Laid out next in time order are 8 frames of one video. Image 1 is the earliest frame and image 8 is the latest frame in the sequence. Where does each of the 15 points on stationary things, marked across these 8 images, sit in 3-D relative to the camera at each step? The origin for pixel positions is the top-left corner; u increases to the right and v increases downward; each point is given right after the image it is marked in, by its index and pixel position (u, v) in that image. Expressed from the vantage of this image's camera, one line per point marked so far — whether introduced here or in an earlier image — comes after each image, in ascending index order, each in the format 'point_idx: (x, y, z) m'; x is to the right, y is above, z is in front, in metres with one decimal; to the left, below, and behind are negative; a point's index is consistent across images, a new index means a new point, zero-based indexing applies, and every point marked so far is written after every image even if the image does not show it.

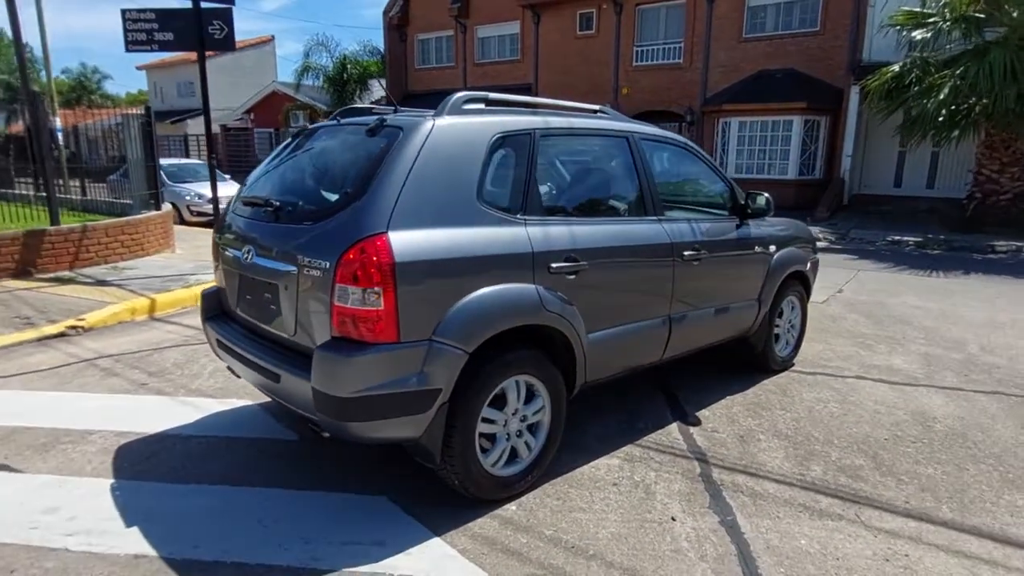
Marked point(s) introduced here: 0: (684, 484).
0: (+0.9, -1.0, +3.3) m
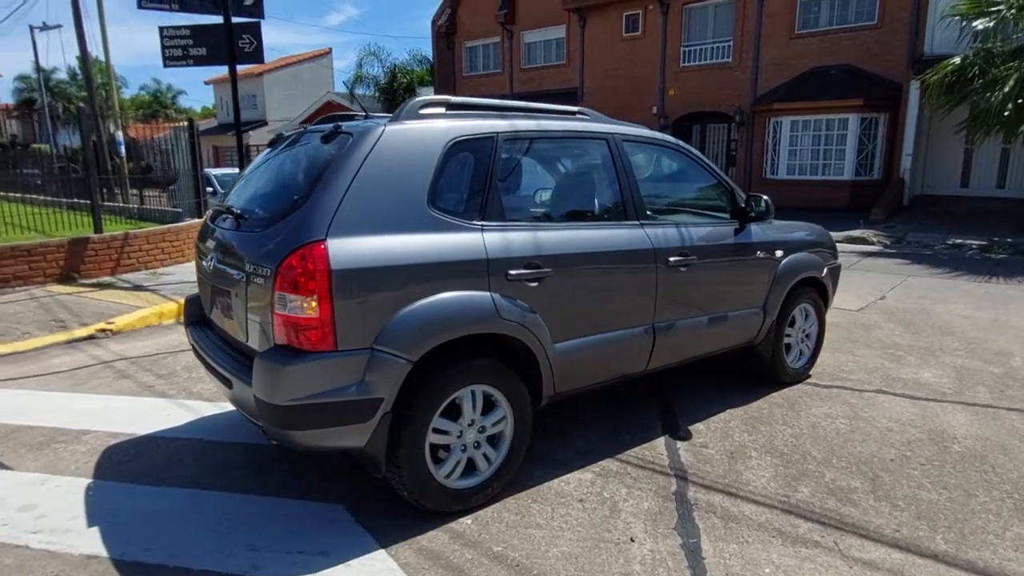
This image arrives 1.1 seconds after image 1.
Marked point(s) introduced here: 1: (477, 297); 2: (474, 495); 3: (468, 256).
0: (+0.7, -1.1, +3.2) m
1: (-0.2, 0.0, +2.9) m
2: (-0.2, -1.0, +3.1) m
3: (-0.2, +0.2, +2.9) m
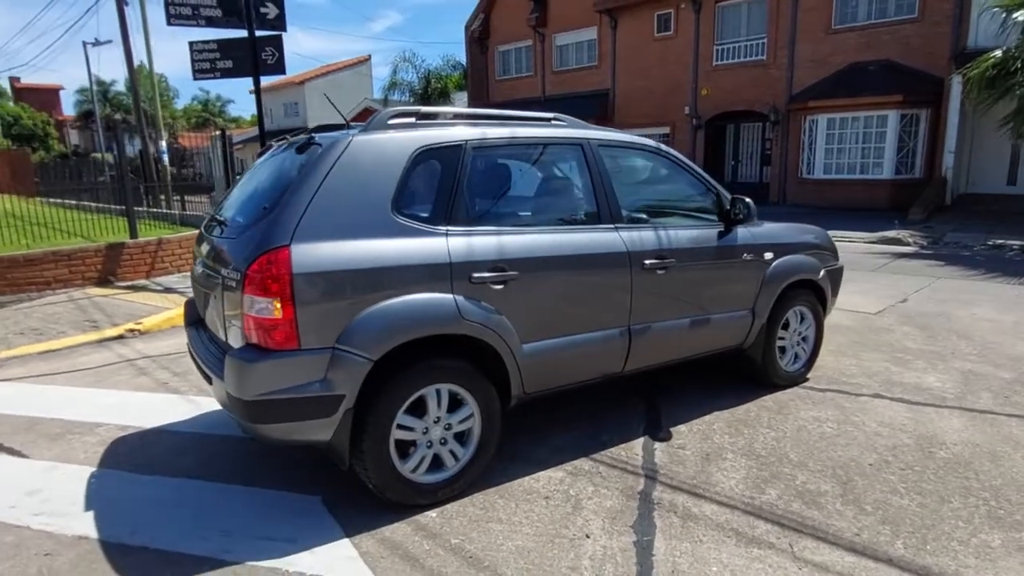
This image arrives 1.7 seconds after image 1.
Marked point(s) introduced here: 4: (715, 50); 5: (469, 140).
0: (+0.5, -1.1, +3.2) m
1: (-0.4, -0.1, +3.1) m
2: (-0.4, -1.0, +3.2) m
3: (-0.4, +0.1, +3.1) m
4: (+6.4, +7.4, +19.8) m
5: (-0.2, +0.8, +3.4) m
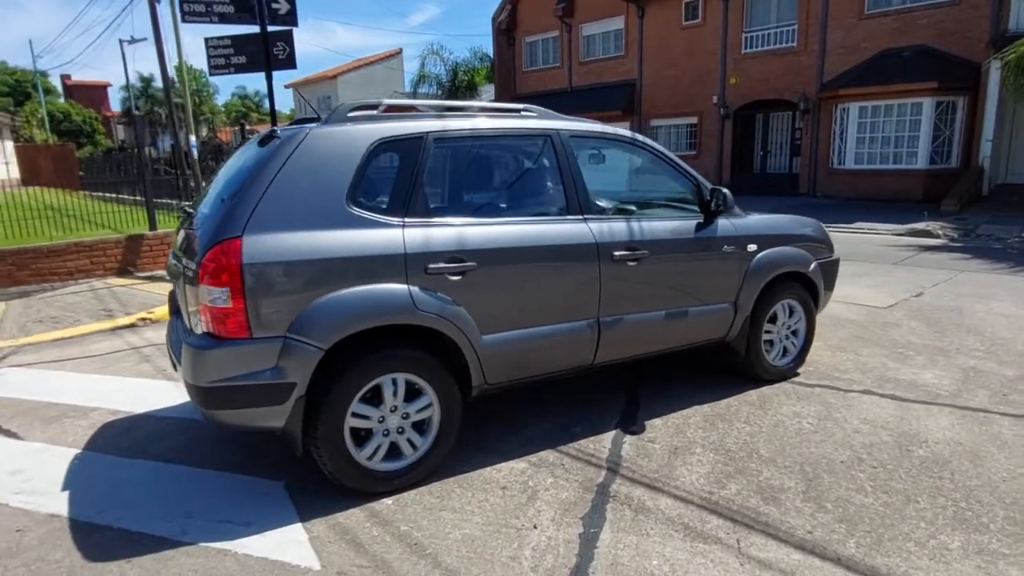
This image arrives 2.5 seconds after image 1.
0: (+0.3, -1.1, +3.2) m
1: (-0.6, 0.0, +3.1) m
2: (-0.6, -1.0, +3.2) m
3: (-0.6, +0.2, +3.1) m
4: (+7.1, +7.6, +19.3) m
5: (-0.4, +0.8, +3.4) m
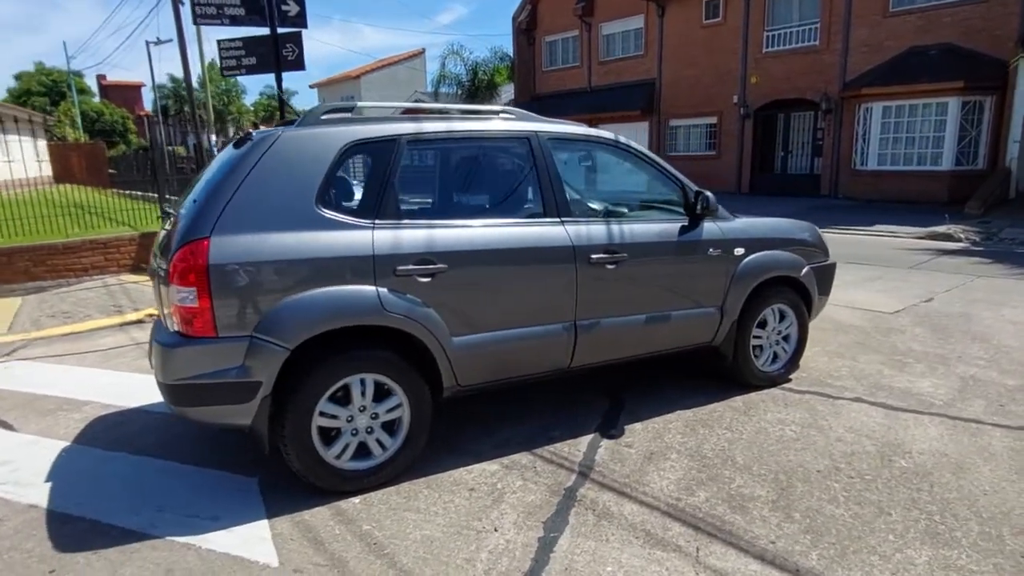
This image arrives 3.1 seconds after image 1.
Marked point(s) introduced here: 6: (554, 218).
0: (+0.1, -1.1, +3.2) m
1: (-0.8, 0.0, +3.1) m
2: (-0.8, -1.0, +3.3) m
3: (-0.8, +0.2, +3.1) m
4: (+7.6, +7.6, +19.0) m
5: (-0.6, +0.8, +3.4) m
6: (+0.2, +0.4, +3.7) m
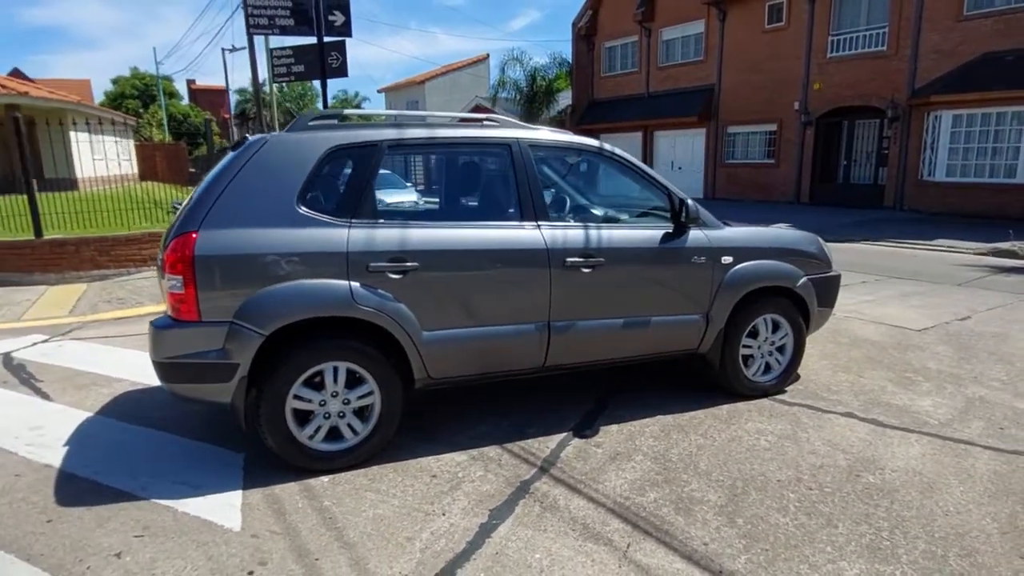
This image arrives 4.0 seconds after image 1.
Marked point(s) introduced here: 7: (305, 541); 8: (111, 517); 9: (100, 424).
0: (-0.1, -1.1, +3.4) m
1: (-1.0, 0.0, +3.4) m
2: (-1.0, -0.9, +3.5) m
3: (-1.0, +0.2, +3.4) m
4: (+9.3, +7.2, +18.4) m
5: (-0.7, +0.9, +3.6) m
6: (+0.1, +0.4, +3.9) m
7: (-1.0, -1.2, +2.9) m
8: (-2.0, -1.1, +3.1) m
9: (-2.7, -0.9, +4.2) m
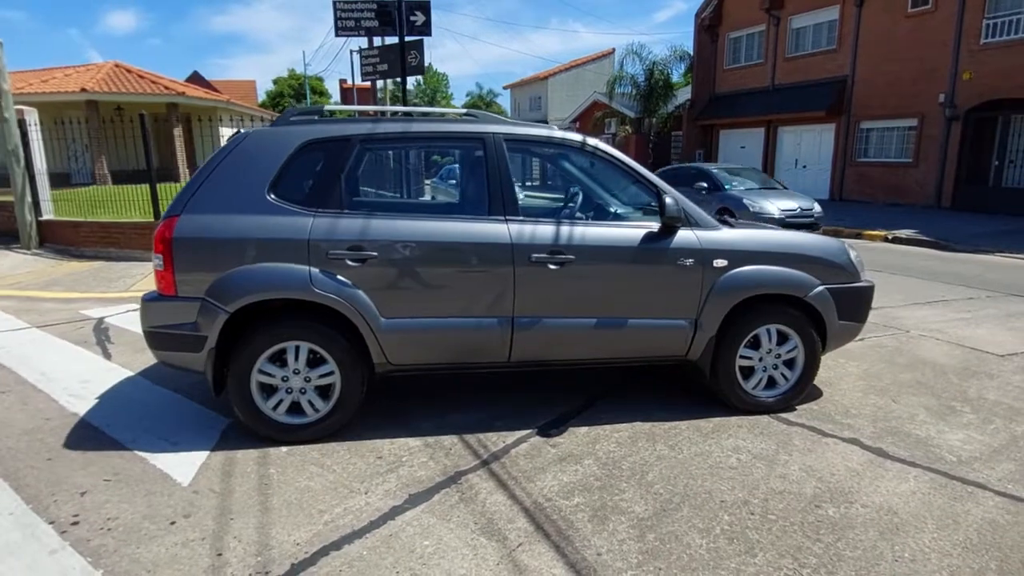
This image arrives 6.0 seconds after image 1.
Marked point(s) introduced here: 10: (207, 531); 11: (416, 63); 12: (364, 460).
0: (-0.5, -1.0, +3.5) m
1: (-1.2, +0.1, +3.6) m
2: (-1.3, -0.9, +3.8) m
3: (-1.3, +0.3, +3.6) m
4: (+12.1, +6.7, +16.2) m
5: (-0.9, +0.9, +3.8) m
6: (-0.1, +0.4, +3.9) m
7: (-1.4, -1.1, +3.2) m
8: (-2.3, -1.0, +3.6) m
9: (-2.8, -0.7, +4.8) m
10: (-1.4, -1.1, +2.9) m
11: (-1.5, +3.5, +9.7) m
12: (-0.8, -1.0, +3.6) m
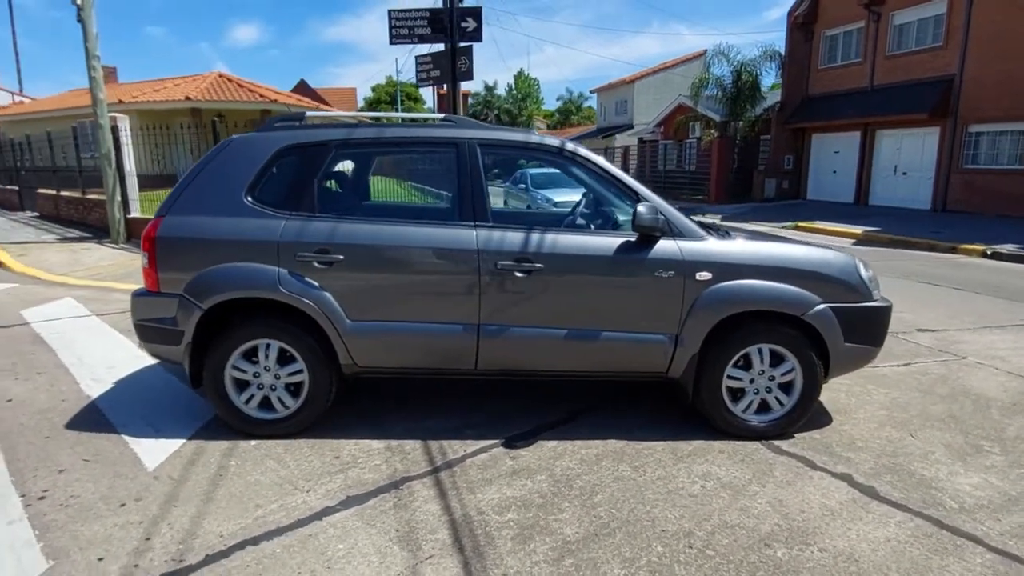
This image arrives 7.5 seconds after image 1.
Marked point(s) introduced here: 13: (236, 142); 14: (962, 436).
0: (-0.7, -1.0, +3.5) m
1: (-1.5, +0.1, +3.7) m
2: (-1.5, -0.9, +3.9) m
3: (-1.5, +0.3, +3.8) m
4: (+13.8, +6.2, +14.3) m
5: (-1.1, +0.9, +3.9) m
6: (-0.3, +0.4, +3.9) m
7: (-1.7, -1.1, +3.3) m
8: (-2.6, -0.9, +3.9) m
9: (-2.9, -0.7, +5.1) m
10: (-1.8, -1.1, +3.1) m
11: (-0.7, +3.4, +9.8) m
12: (-1.1, -1.0, +3.7) m
13: (-1.7, +0.9, +3.9) m
14: (+3.0, -1.0, +4.1) m
